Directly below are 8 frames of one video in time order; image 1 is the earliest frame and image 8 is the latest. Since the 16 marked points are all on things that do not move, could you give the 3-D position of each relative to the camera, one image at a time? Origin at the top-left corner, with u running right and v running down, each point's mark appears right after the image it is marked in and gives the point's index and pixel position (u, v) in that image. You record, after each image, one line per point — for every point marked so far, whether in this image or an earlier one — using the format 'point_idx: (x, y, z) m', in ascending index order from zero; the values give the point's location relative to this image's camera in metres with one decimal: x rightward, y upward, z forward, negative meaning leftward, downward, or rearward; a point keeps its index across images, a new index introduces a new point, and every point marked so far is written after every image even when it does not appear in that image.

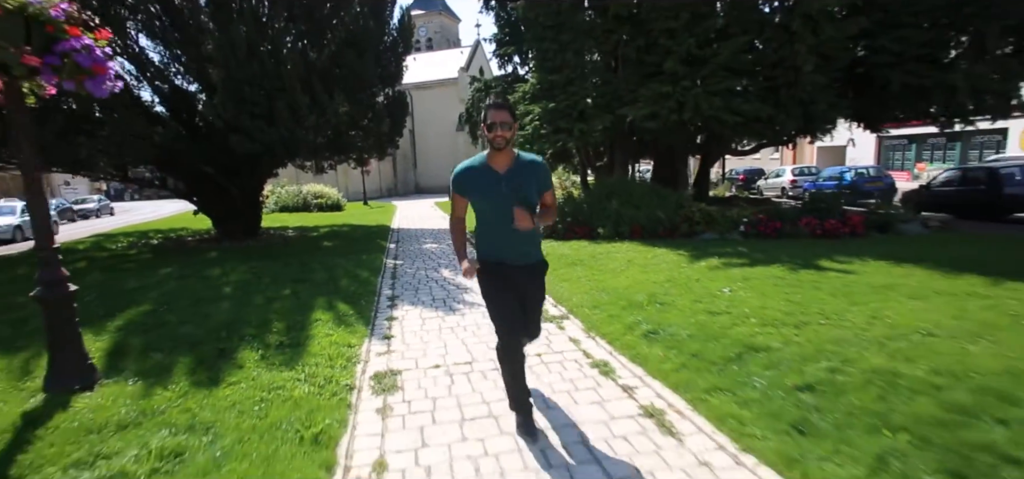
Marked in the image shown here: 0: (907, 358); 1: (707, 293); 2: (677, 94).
0: (+3.2, -0.8, +3.9) m
1: (+2.4, -0.6, +6.1) m
2: (+3.6, +3.1, +11.0) m
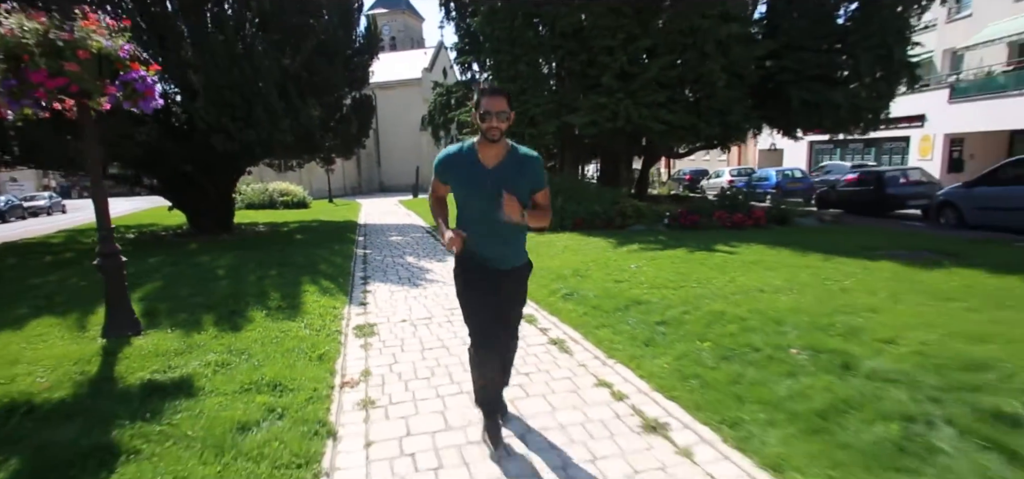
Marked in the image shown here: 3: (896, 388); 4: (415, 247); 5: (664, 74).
0: (+2.6, -0.6, +5.7) m
1: (+1.7, -0.4, +7.8) m
2: (+2.5, +3.3, +12.8) m
3: (+2.7, -0.9, +3.4) m
4: (-2.3, -0.2, +12.4) m
5: (+3.8, +4.0, +12.7) m
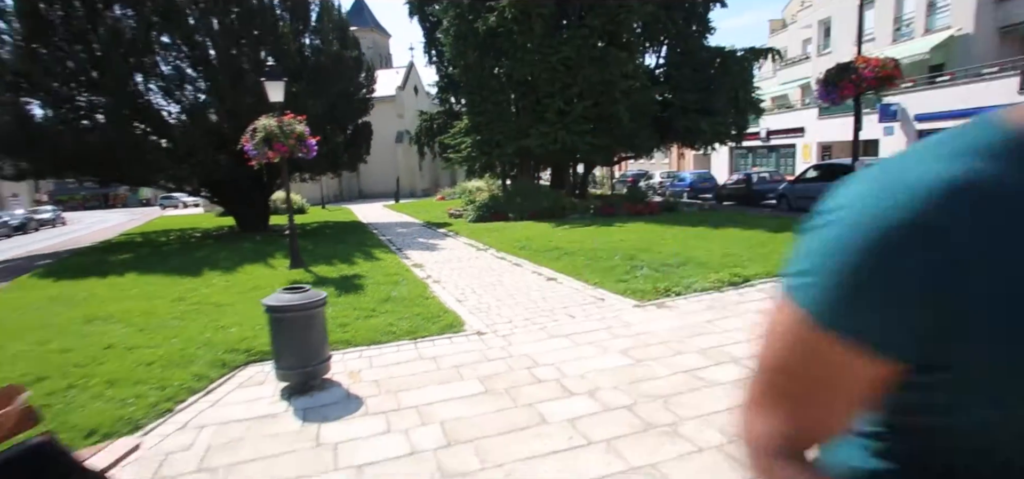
0: (+2.2, 0.0, +11.5) m
1: (+1.1, +0.2, +13.6) m
2: (+1.5, +3.8, +18.6) m
3: (+2.4, -0.3, +9.2) m
4: (-3.1, +0.2, +17.9) m
5: (+2.8, +4.6, +18.6) m
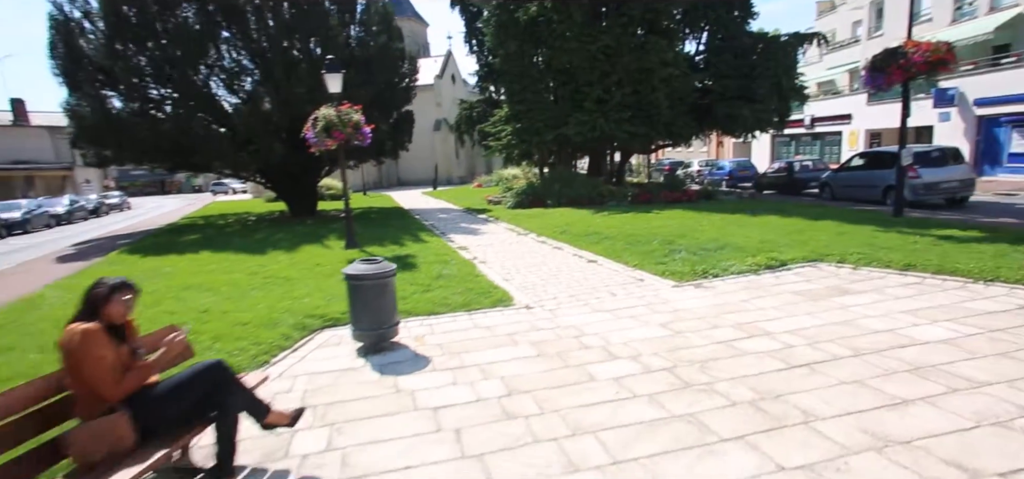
0: (+3.1, +0.3, +11.9) m
1: (+2.2, +0.5, +14.0) m
2: (+3.0, +4.3, +18.9) m
3: (+3.2, -0.1, +9.6) m
4: (-1.8, +0.7, +18.5) m
5: (+4.2, +5.0, +18.7) m
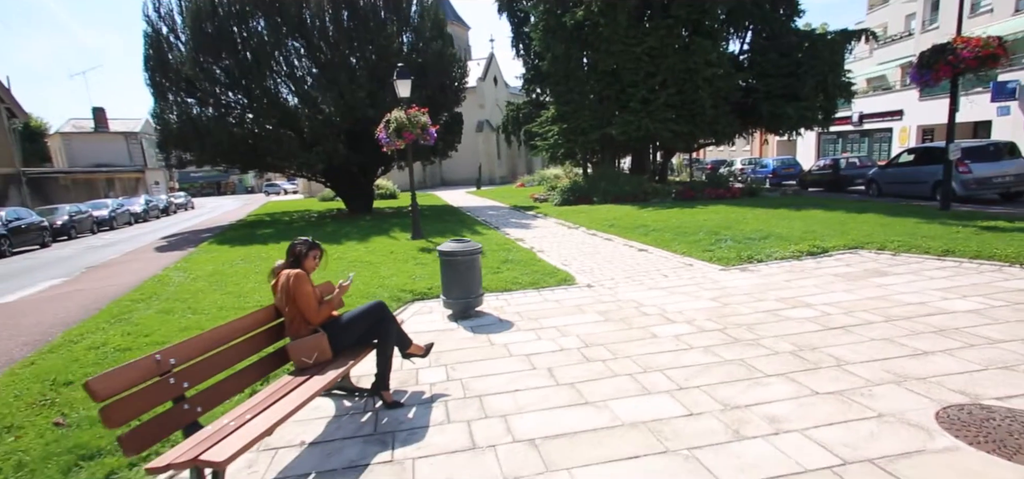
0: (+4.4, +0.5, +12.5) m
1: (+3.6, +0.7, +14.7) m
2: (+4.7, +4.4, +19.5) m
3: (+4.3, +0.1, +10.2) m
4: (-0.1, +0.9, +19.5) m
5: (+5.9, +5.2, +19.3) m
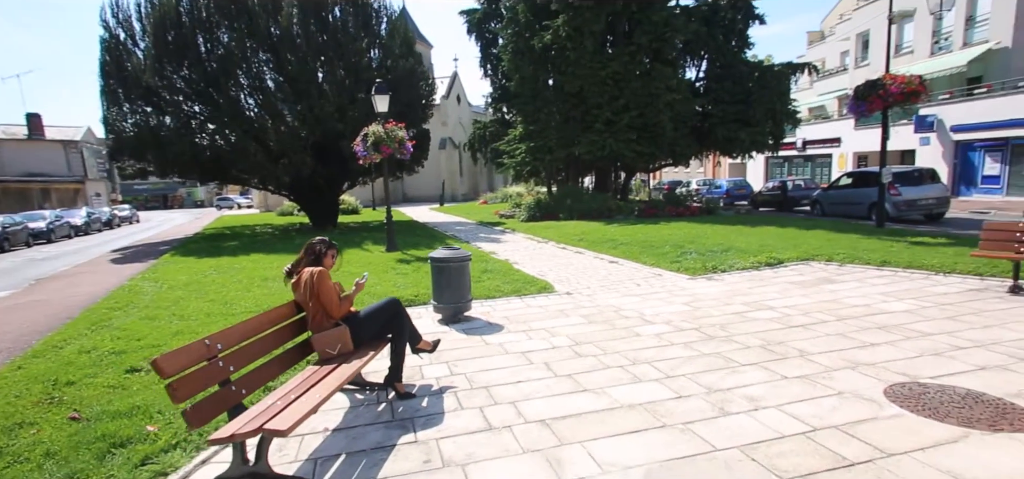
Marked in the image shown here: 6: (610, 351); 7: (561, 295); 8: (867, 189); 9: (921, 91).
0: (+3.7, +0.1, +13.2) m
1: (+2.8, +0.3, +15.3) m
2: (+3.5, +3.8, +20.4) m
3: (+3.8, -0.2, +10.9) m
4: (-1.3, +0.4, +19.8) m
5: (+4.8, +4.6, +20.3) m
6: (+0.9, -1.1, +5.1) m
7: (+0.7, -0.8, +7.8) m
8: (+12.3, +1.7, +18.1) m
9: (+10.0, +3.7, +12.8) m
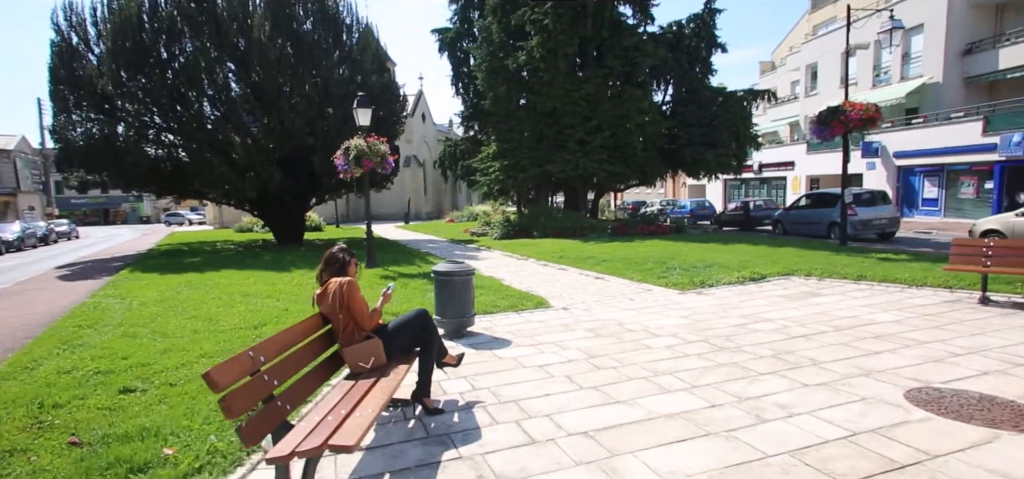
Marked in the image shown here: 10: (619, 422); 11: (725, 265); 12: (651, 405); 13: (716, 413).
0: (+3.3, -0.3, +13.4) m
1: (+2.1, -0.2, +15.5) m
2: (+2.5, +3.2, +20.7) m
3: (+3.5, -0.5, +11.1) m
4: (-2.2, -0.3, +19.6) m
5: (+3.7, +3.9, +20.7) m
6: (+1.1, -1.2, +5.1) m
7: (+0.7, -1.0, +7.8) m
8: (+11.4, +1.1, +19.0) m
9: (+9.6, +3.2, +13.7) m
10: (+0.8, -1.3, +3.7) m
11: (+4.3, -0.5, +10.6) m
12: (+1.1, -1.3, +4.0) m
13: (+1.5, -1.3, +3.8) m
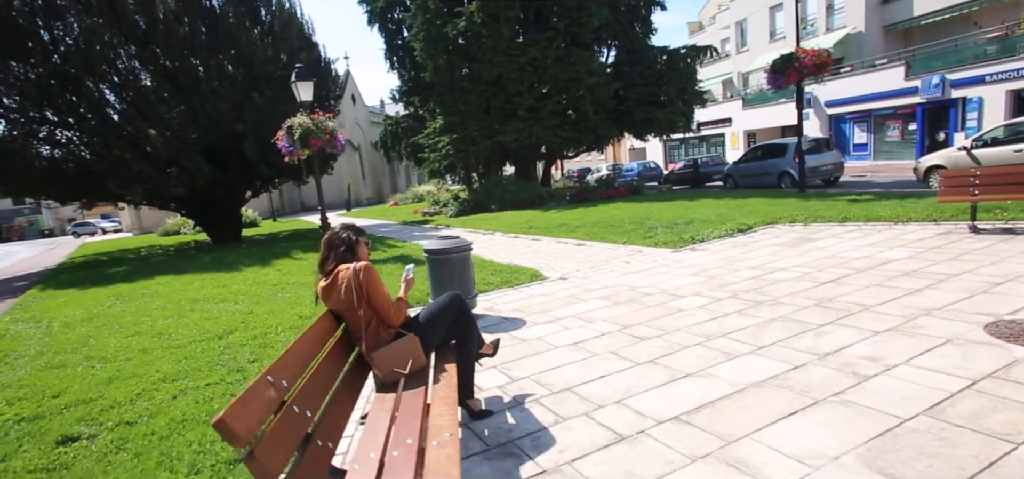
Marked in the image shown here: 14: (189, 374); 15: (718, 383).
0: (+2.5, +0.6, +13.0) m
1: (+1.1, +0.7, +14.9) m
2: (+0.6, +4.2, +20.0) m
3: (+3.0, +0.3, +10.8) m
4: (-3.7, +0.3, +18.6) m
5: (+1.7, +5.1, +20.1) m
6: (+1.4, -0.8, +4.5) m
7: (+0.6, -0.6, +7.2) m
8: (+9.8, +3.0, +19.4) m
9: (+8.4, +4.7, +13.8) m
10: (+1.2, -1.0, +3.2) m
11: (+3.8, +0.4, +10.3) m
12: (+1.4, -0.9, +3.5) m
13: (+1.9, -0.9, +3.4) m
14: (-2.8, -1.2, +4.5) m
15: (+1.3, -0.9, +3.4) m
